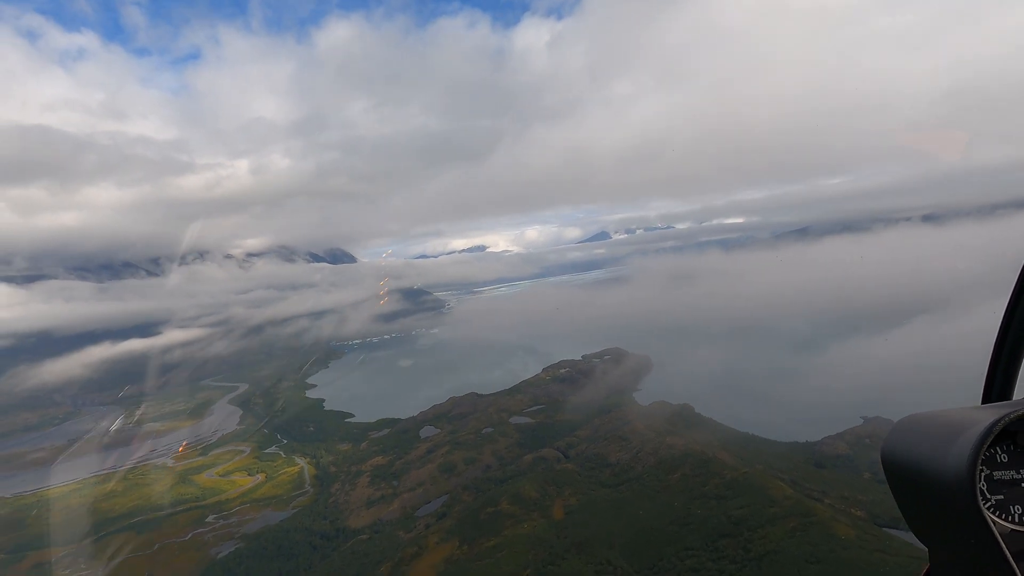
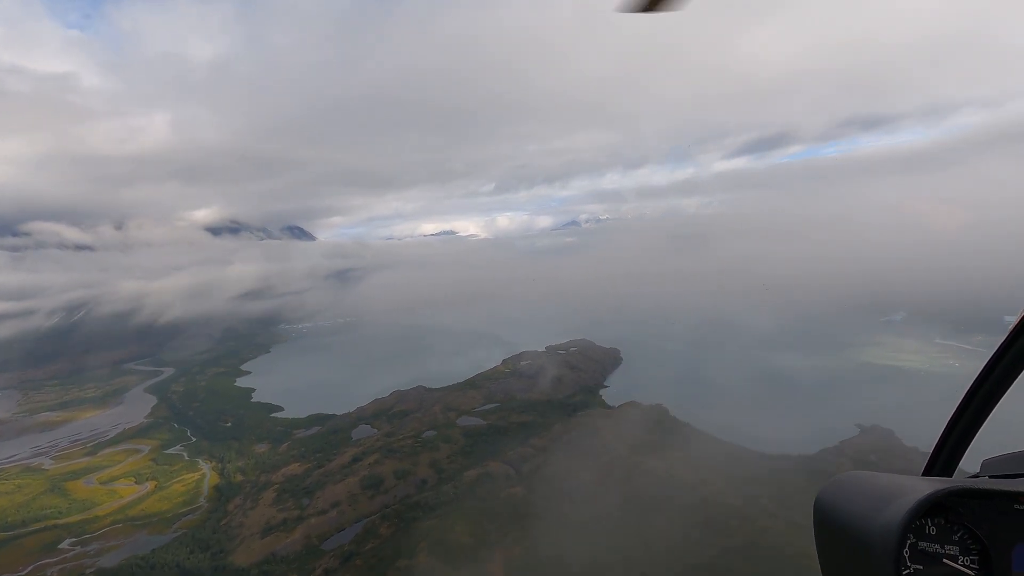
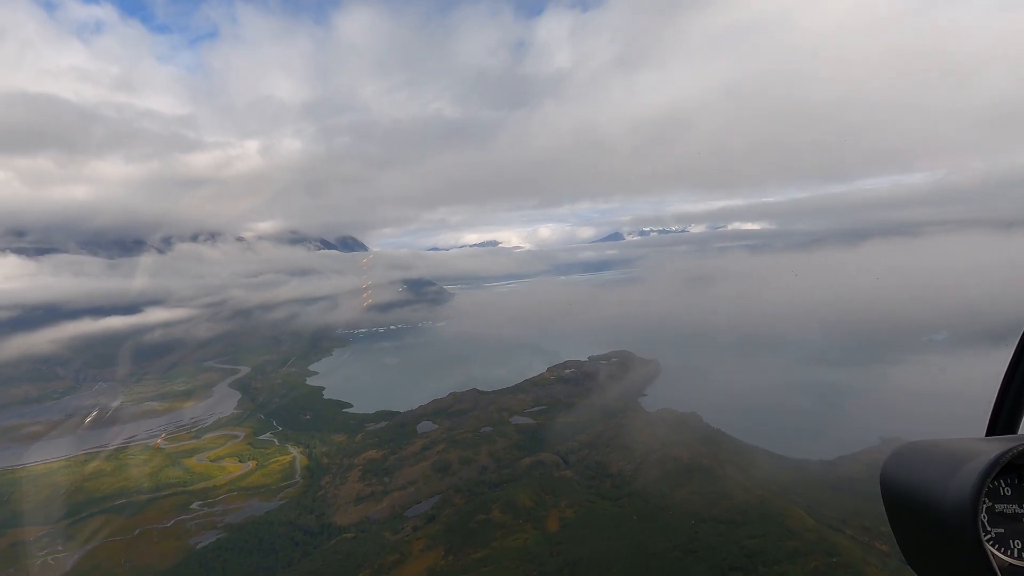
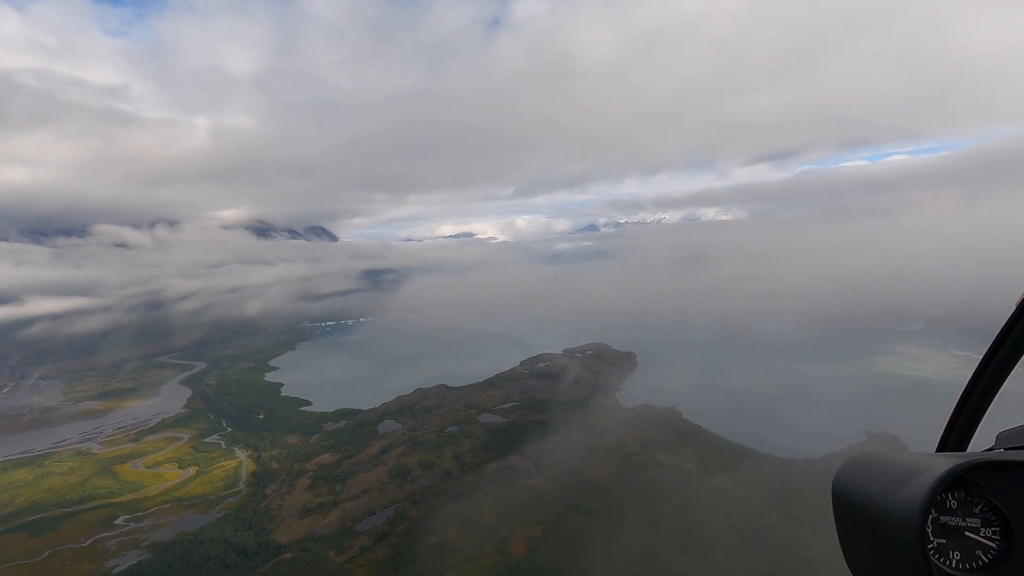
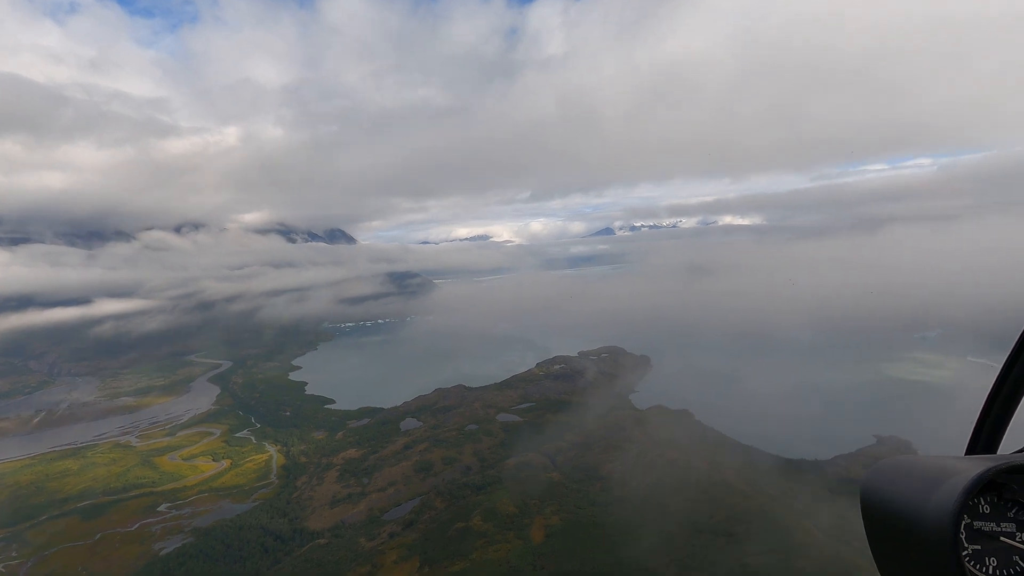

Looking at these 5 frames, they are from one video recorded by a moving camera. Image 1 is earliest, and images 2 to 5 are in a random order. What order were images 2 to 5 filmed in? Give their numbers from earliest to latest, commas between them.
3, 5, 4, 2
